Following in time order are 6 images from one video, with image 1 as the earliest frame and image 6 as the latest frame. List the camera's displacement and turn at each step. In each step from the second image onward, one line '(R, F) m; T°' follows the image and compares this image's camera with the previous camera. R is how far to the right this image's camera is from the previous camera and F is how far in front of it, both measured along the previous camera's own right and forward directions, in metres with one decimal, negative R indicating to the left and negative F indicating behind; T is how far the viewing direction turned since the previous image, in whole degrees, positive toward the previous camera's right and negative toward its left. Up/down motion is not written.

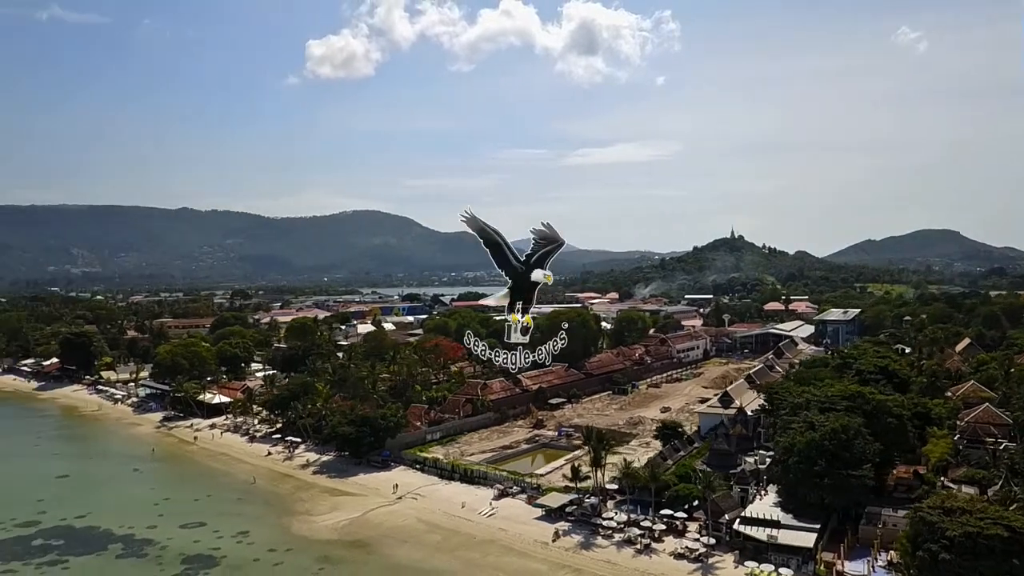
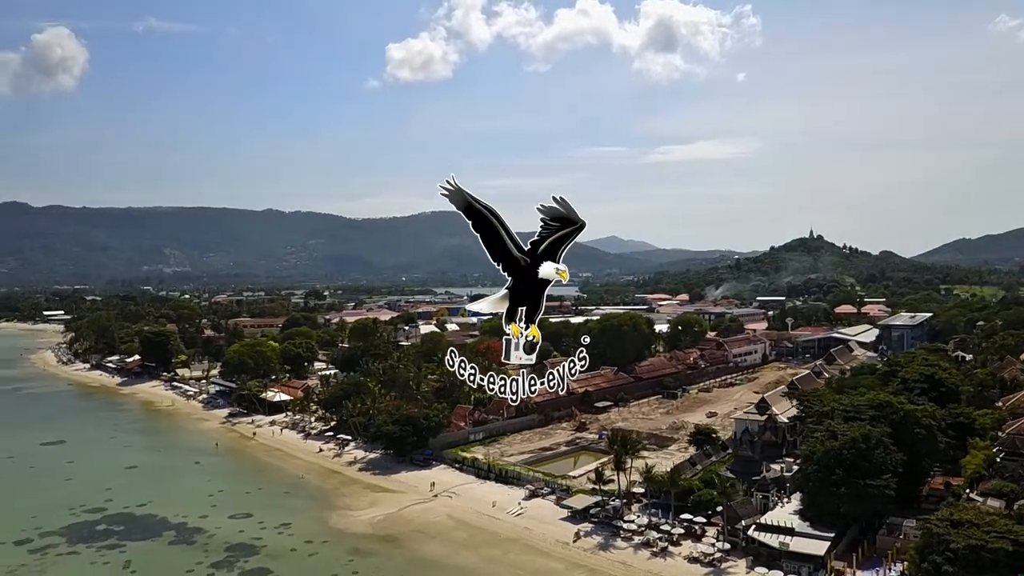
(+1.5, -0.8) m; -5°
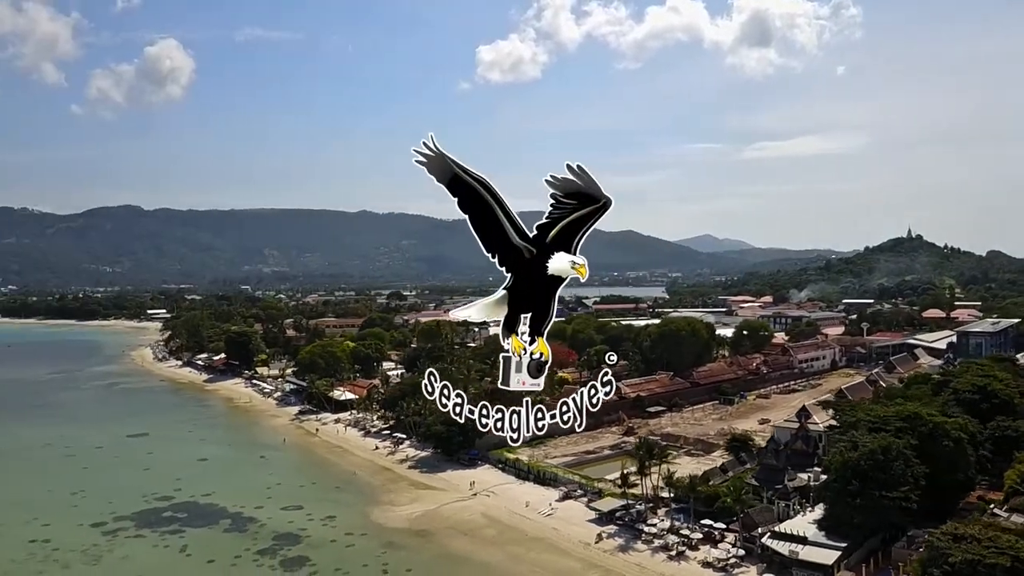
(+1.9, -1.0) m; -6°
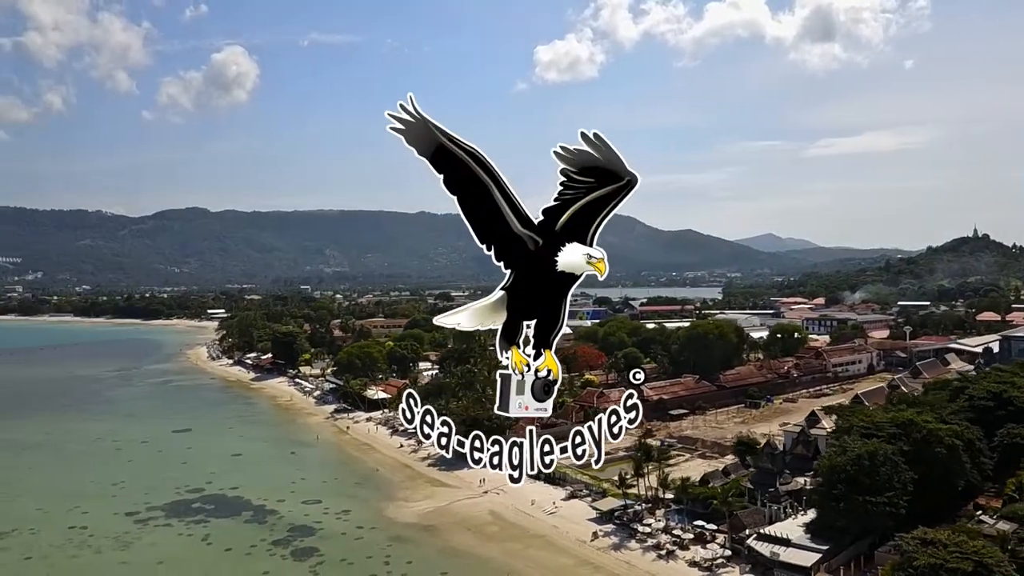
(+1.8, -1.0) m; -4°
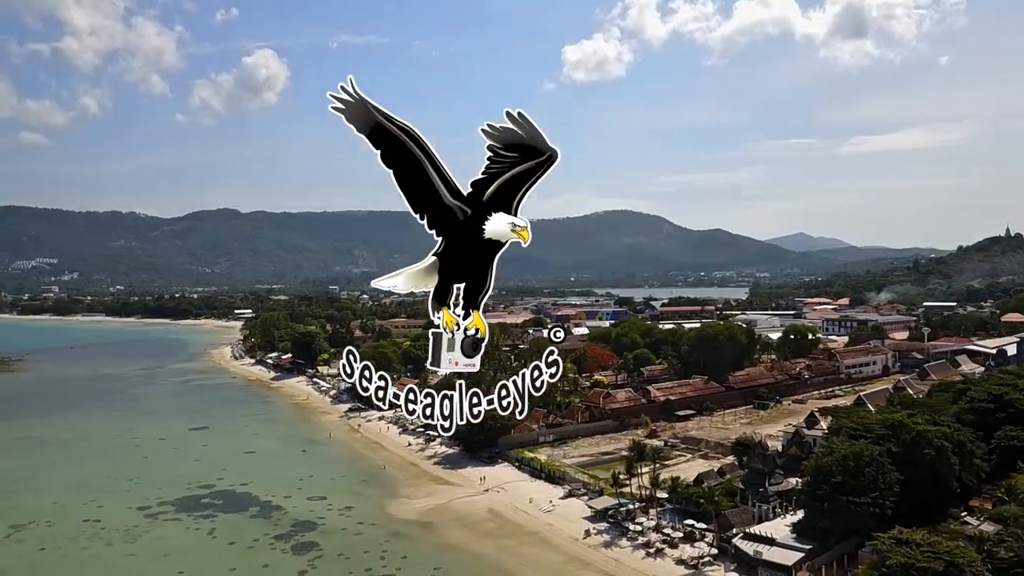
(+1.1, -0.6) m; -2°
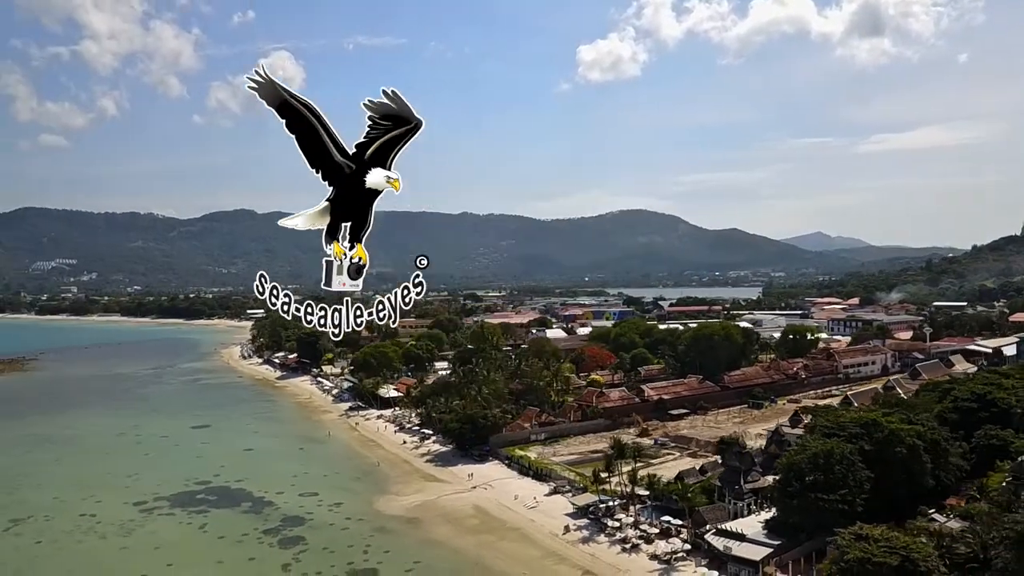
(+1.1, -0.6) m; -1°
